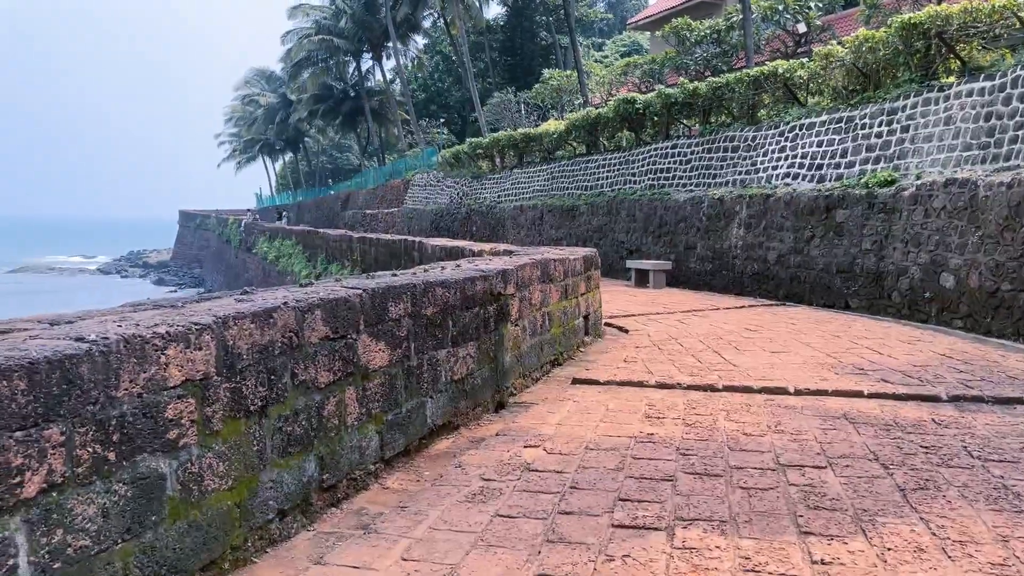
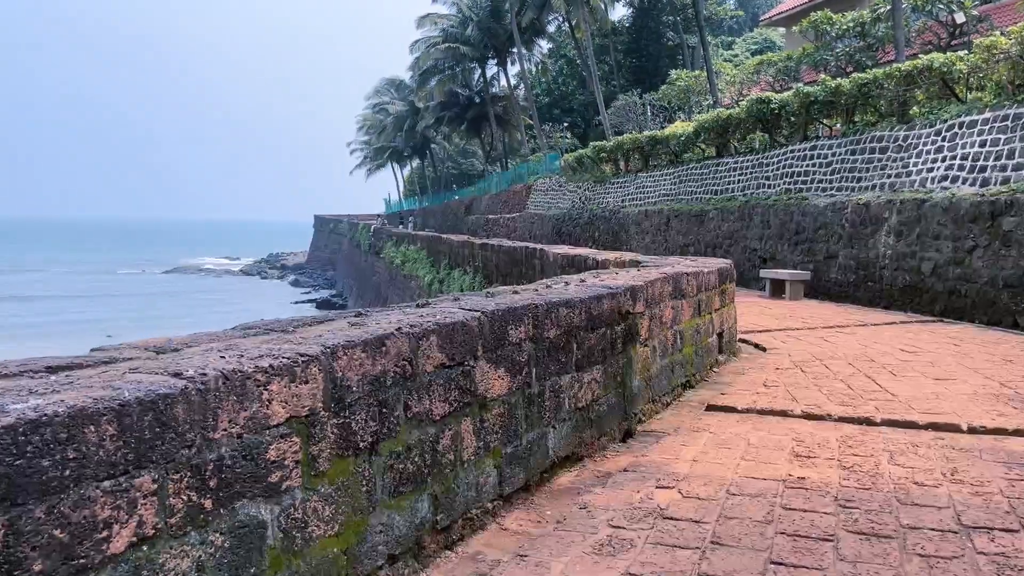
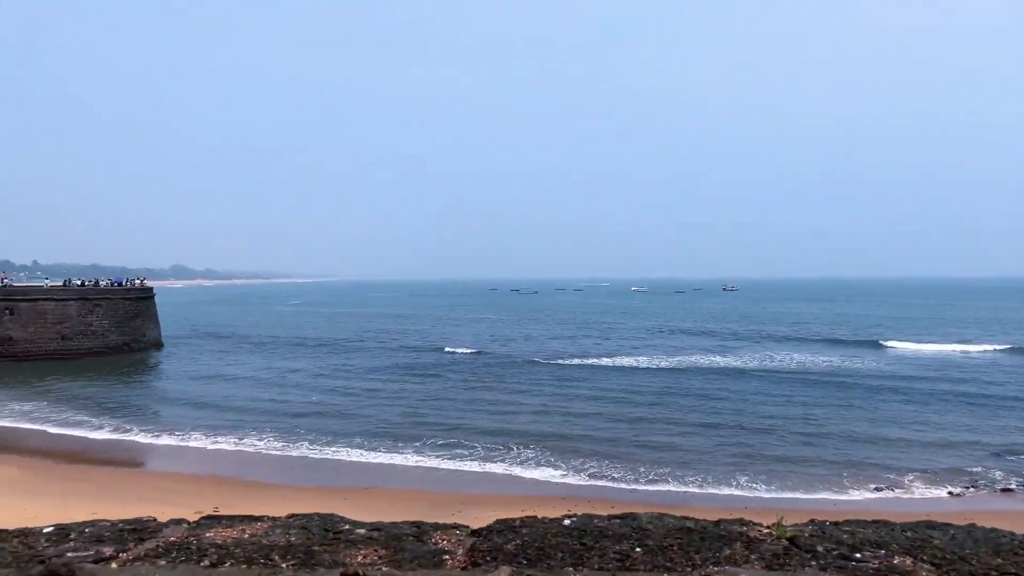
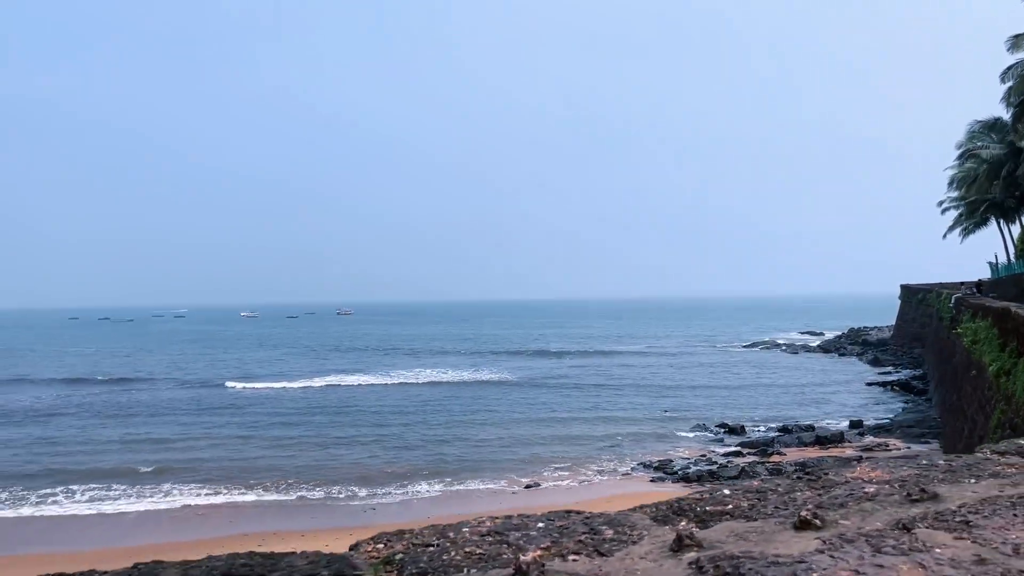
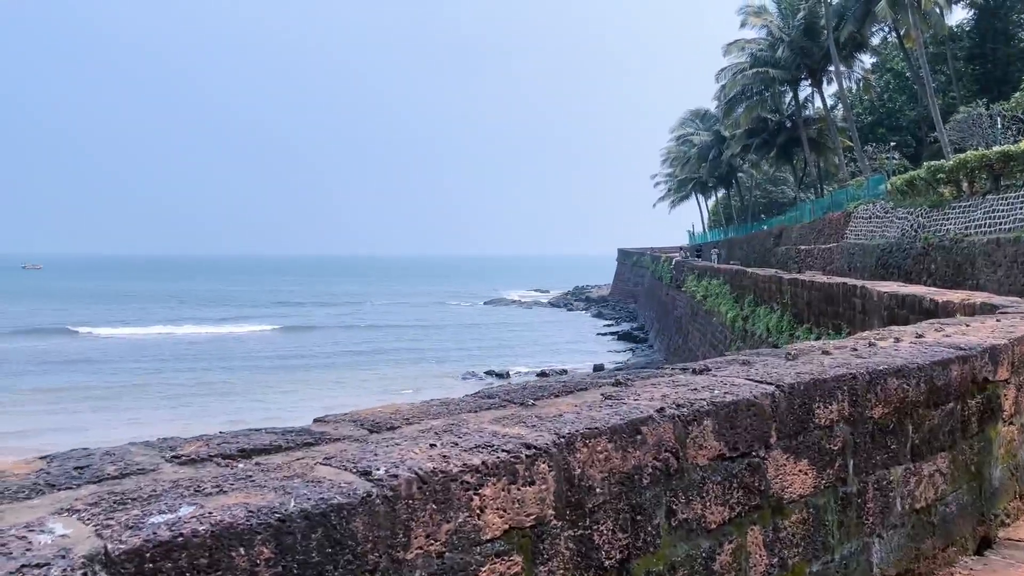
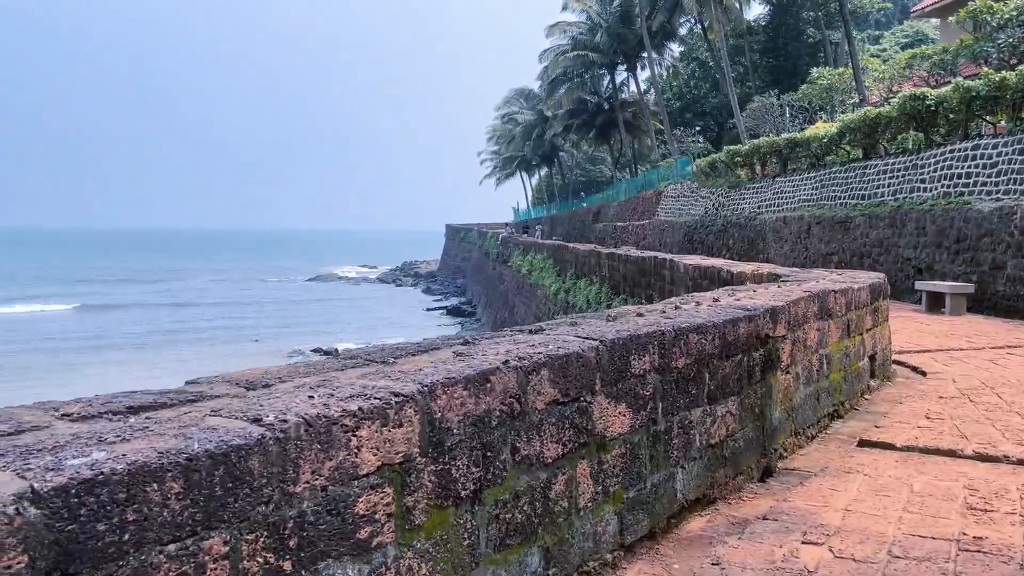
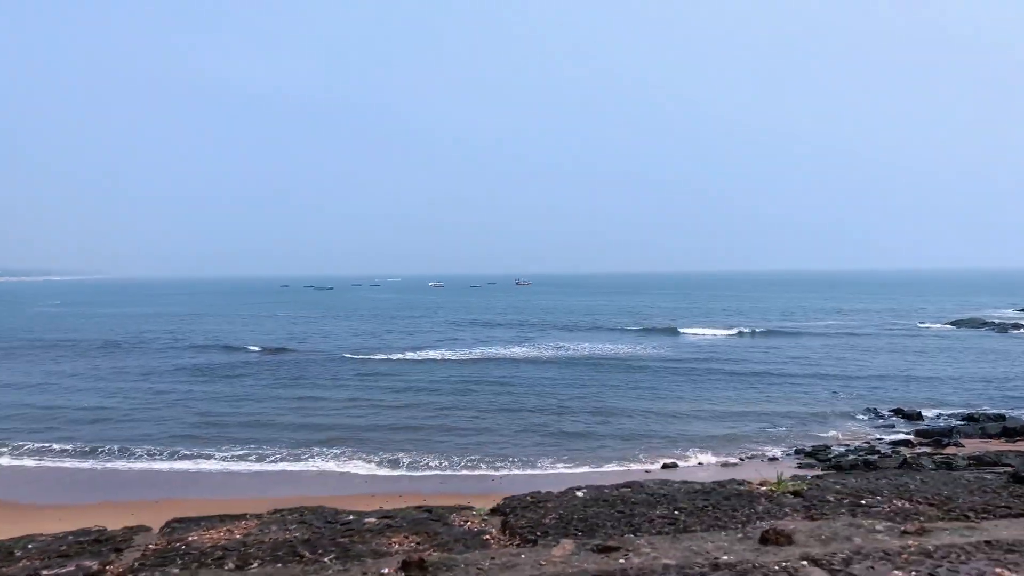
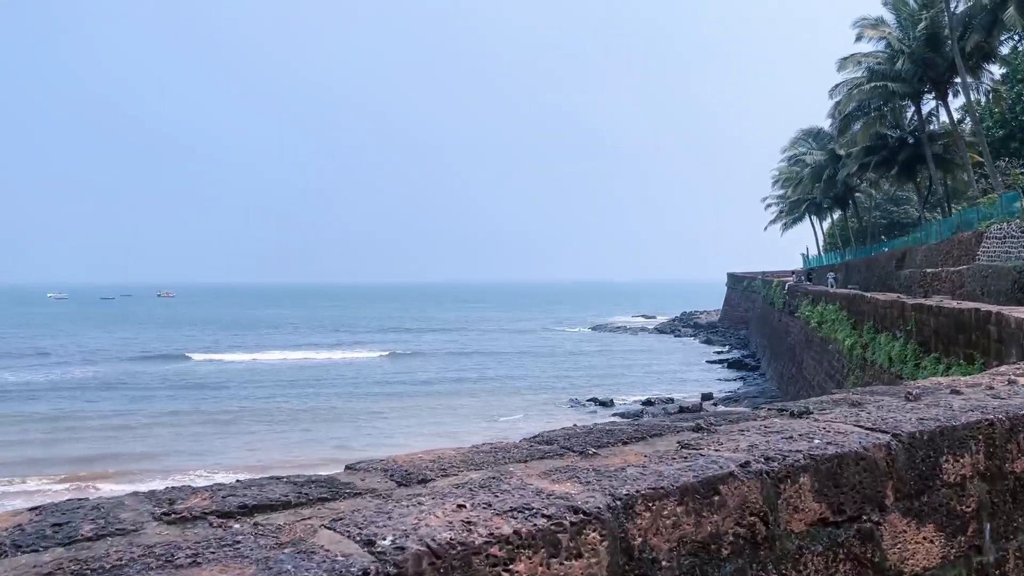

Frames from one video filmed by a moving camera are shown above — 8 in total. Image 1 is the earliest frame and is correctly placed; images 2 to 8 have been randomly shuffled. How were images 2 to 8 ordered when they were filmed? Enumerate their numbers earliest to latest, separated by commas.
2, 6, 5, 8, 4, 7, 3
